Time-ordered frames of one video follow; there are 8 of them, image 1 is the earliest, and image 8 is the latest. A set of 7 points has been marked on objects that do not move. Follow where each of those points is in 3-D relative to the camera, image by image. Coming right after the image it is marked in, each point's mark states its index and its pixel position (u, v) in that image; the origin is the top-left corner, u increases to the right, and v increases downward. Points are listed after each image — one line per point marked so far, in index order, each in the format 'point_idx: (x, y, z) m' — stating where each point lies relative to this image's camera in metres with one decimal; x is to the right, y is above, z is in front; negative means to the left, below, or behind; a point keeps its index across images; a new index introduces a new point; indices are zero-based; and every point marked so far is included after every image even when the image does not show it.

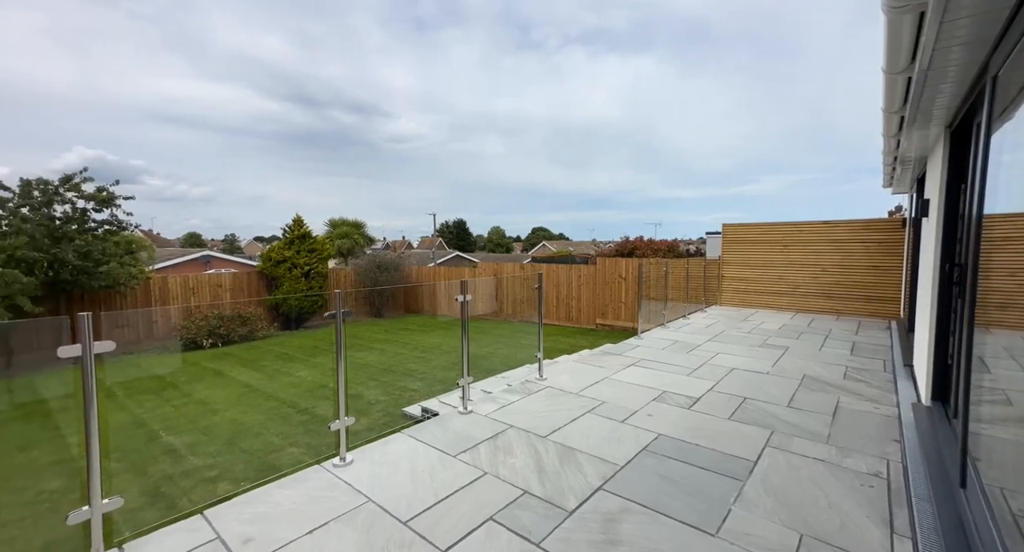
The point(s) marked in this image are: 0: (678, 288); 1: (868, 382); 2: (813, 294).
0: (+2.6, -0.2, +7.7) m
1: (+3.0, -0.9, +3.9) m
2: (+5.6, -0.3, +8.5) m
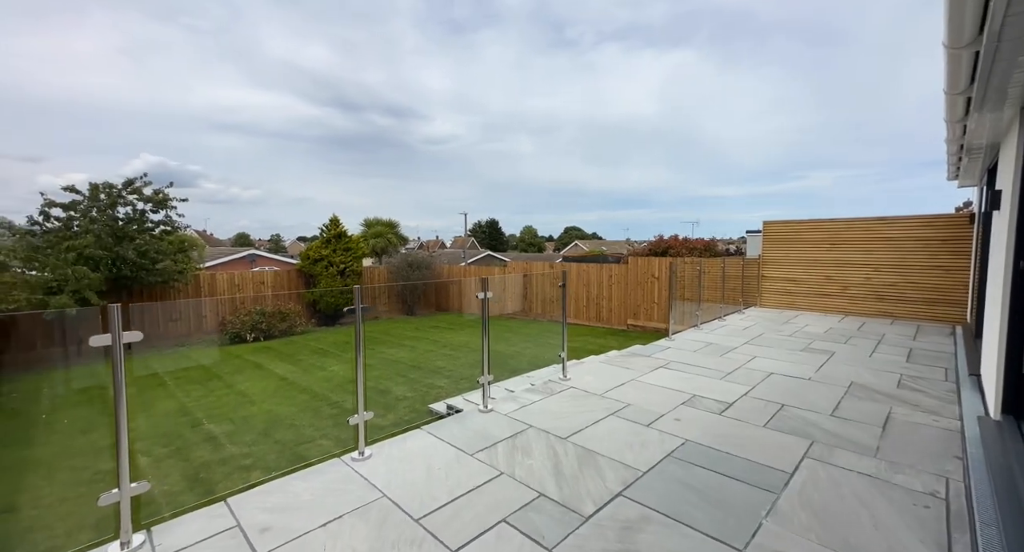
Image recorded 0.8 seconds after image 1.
0: (+3.1, -0.2, +7.4) m
1: (+3.2, -0.9, +3.6) m
2: (+6.1, -0.4, +8.0) m
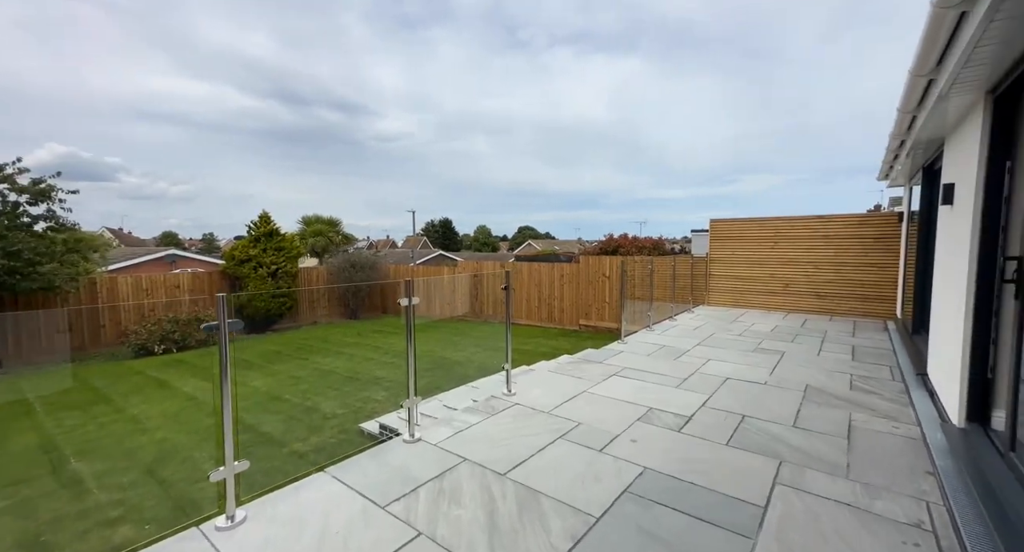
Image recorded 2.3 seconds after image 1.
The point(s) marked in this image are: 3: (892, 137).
0: (+2.3, -0.2, +7.3) m
1: (+2.8, -0.9, +3.5) m
2: (+5.2, -0.3, +8.1) m
3: (+3.4, +1.2, +4.0) m
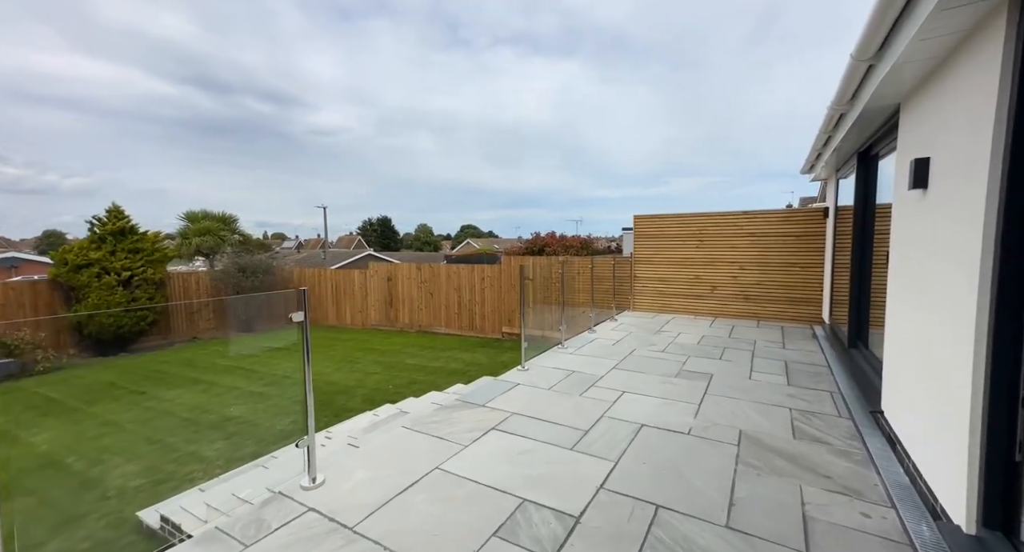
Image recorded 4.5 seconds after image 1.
0: (+0.9, -0.2, +6.4) m
1: (+1.9, -0.9, +2.7) m
2: (+3.7, -0.3, +7.6) m
3: (+2.3, +1.2, +3.3) m
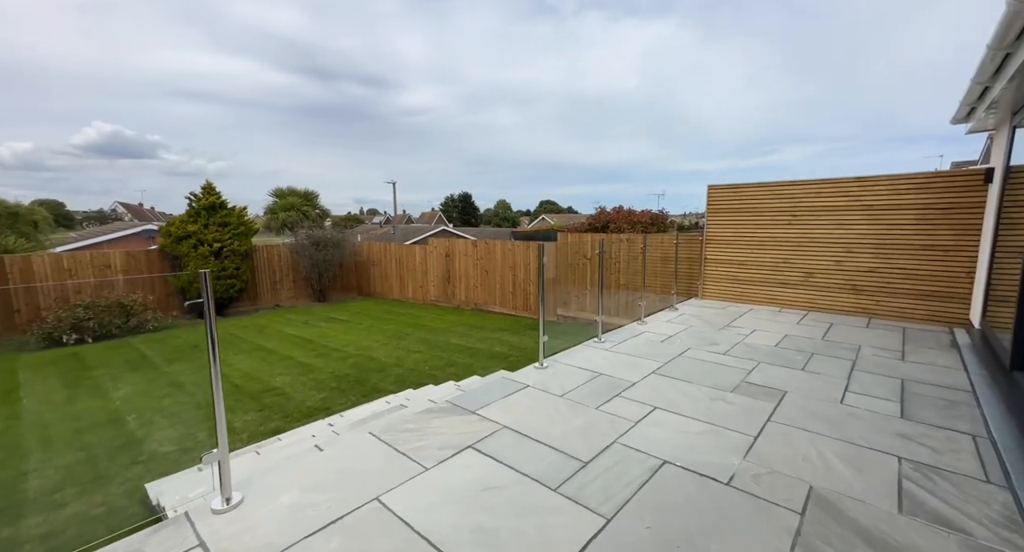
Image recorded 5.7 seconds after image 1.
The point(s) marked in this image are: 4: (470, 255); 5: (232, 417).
0: (+1.6, 0.0, +5.6) m
1: (+1.8, -0.9, +1.8) m
2: (+4.5, -0.1, +6.2) m
3: (+2.4, +1.3, +2.2) m
4: (-0.7, +0.3, +7.7) m
5: (-2.6, -1.3, +4.3) m
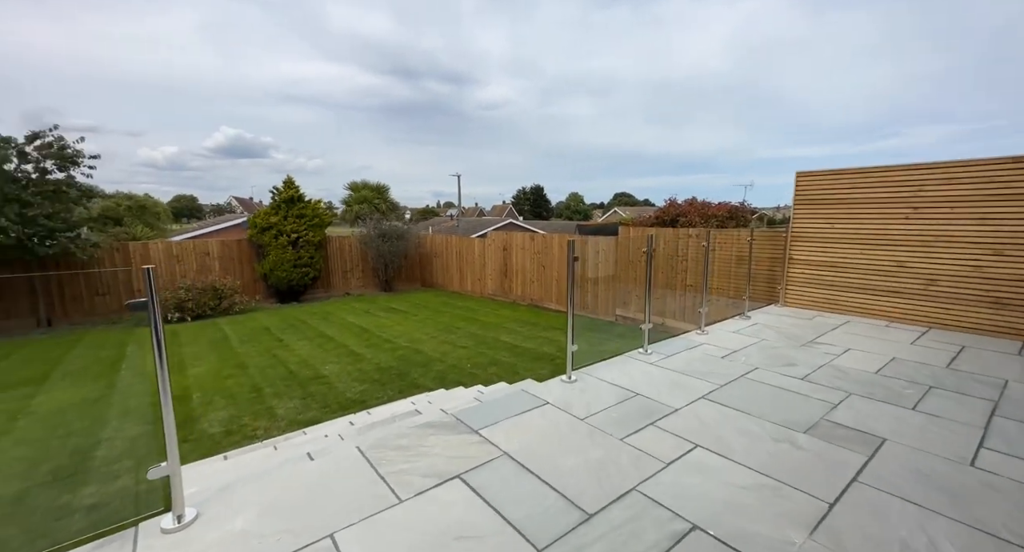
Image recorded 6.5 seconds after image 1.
0: (+2.1, 0.0, +4.9) m
1: (+1.7, -0.9, +1.1) m
2: (+5.2, -0.2, +5.1) m
3: (+2.4, +1.2, +1.4) m
4: (+0.3, +0.4, +7.4) m
5: (-2.2, -1.2, +4.4) m
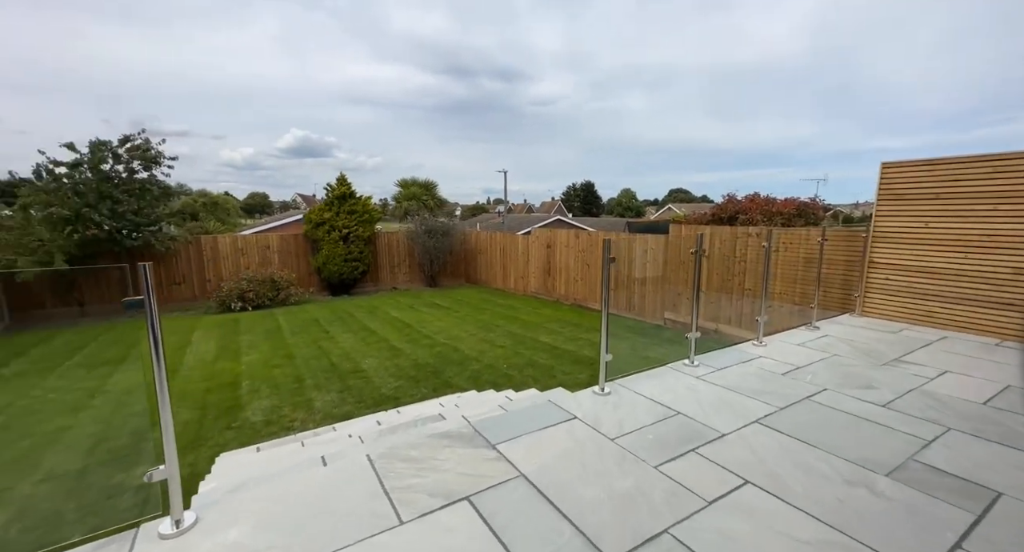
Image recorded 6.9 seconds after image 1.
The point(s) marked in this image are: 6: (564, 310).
0: (+2.5, 0.0, +4.5) m
1: (+1.7, -1.0, +0.8) m
2: (+5.6, -0.2, +4.3) m
3: (+2.5, +1.1, +0.9) m
4: (+1.0, +0.5, +7.2) m
5: (-1.9, -1.1, +4.4) m
6: (+0.8, -0.5, +6.7) m
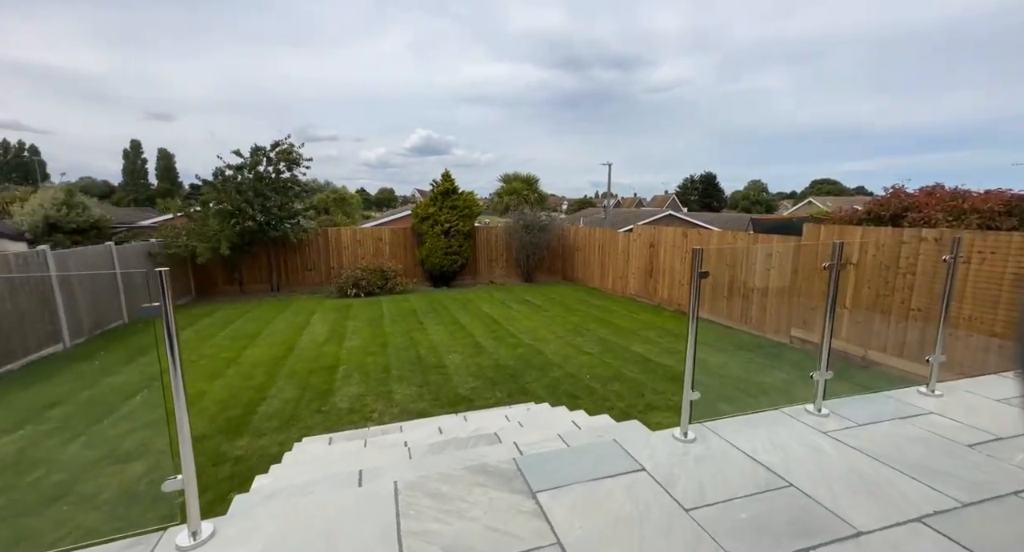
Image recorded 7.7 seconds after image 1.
0: (+3.3, -0.1, +3.4) m
1: (+1.5, -1.1, +0.1) m
2: (+6.2, -0.5, +2.5) m
3: (+2.4, +1.0, 0.0) m
4: (+2.4, +0.4, +6.4) m
5: (-1.1, -1.1, +4.4) m
6: (+2.1, -0.5, +6.1) m
